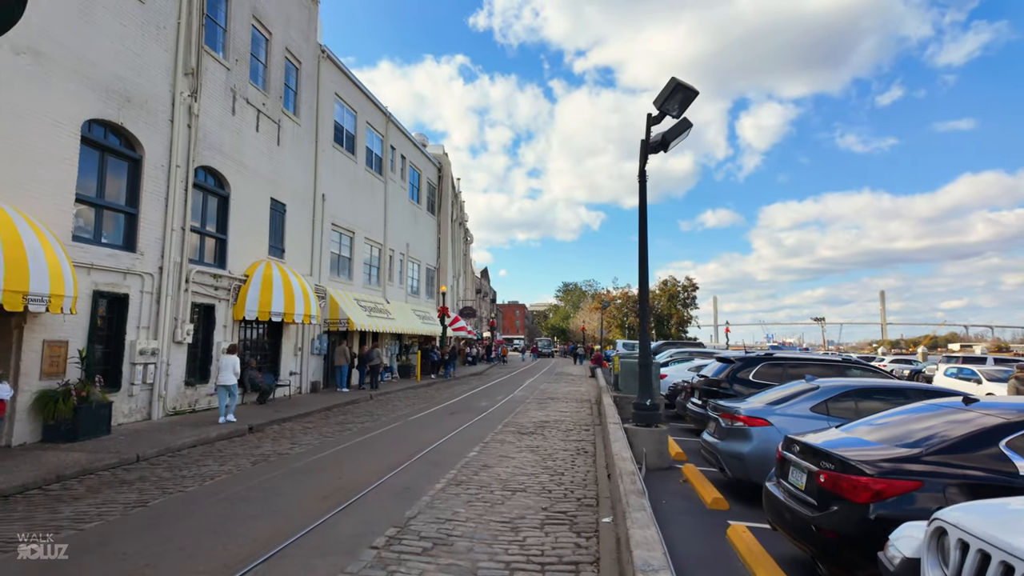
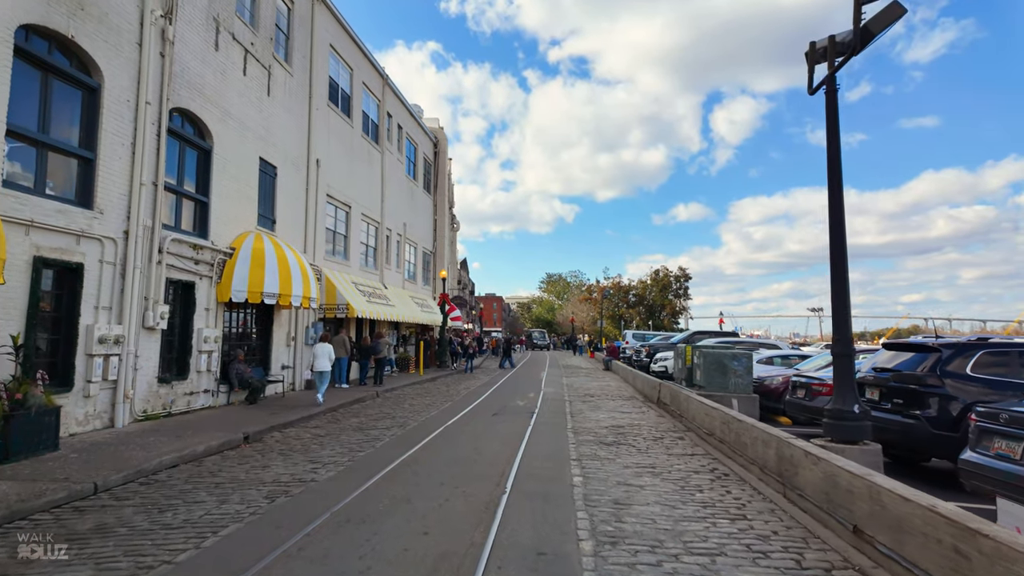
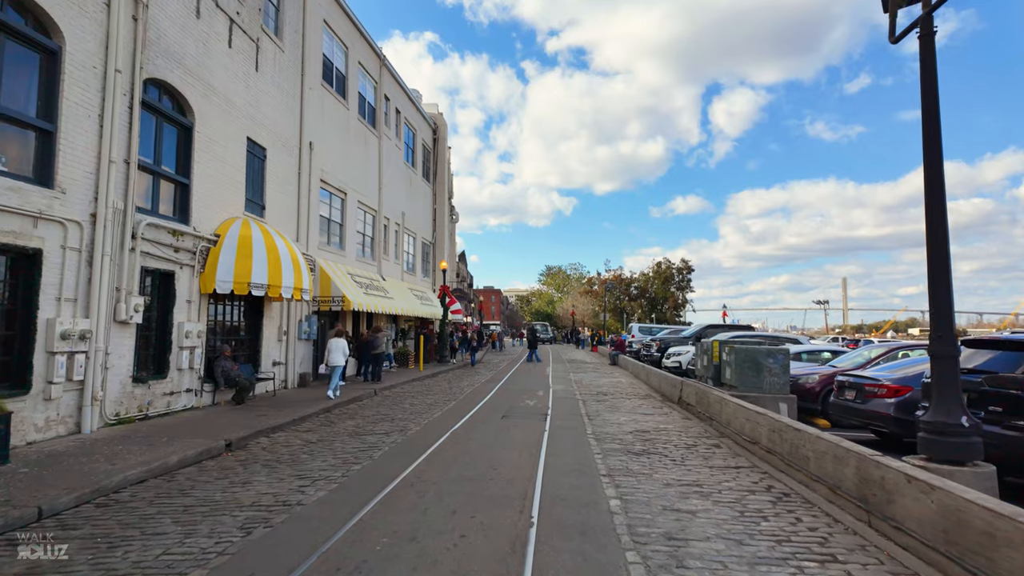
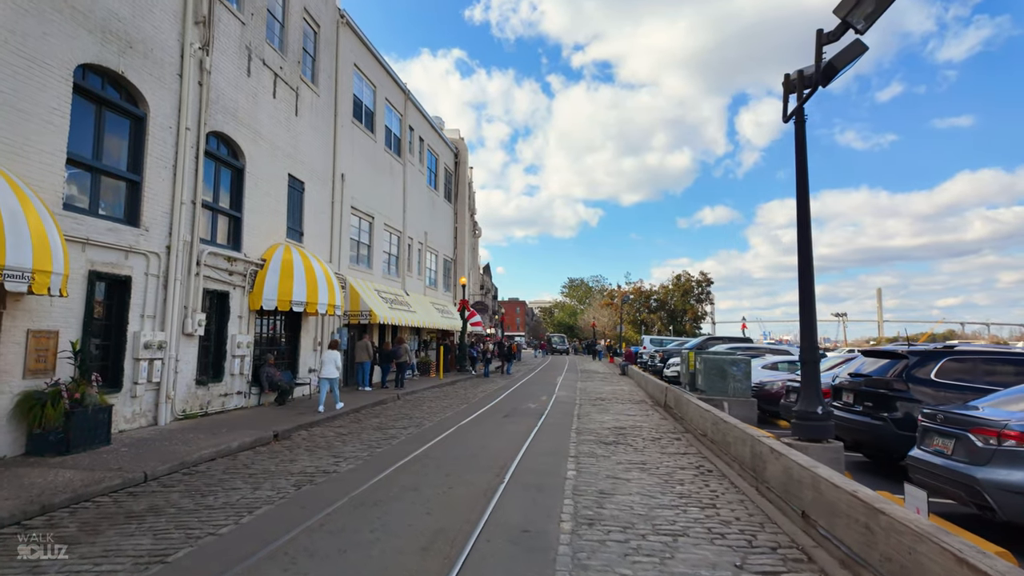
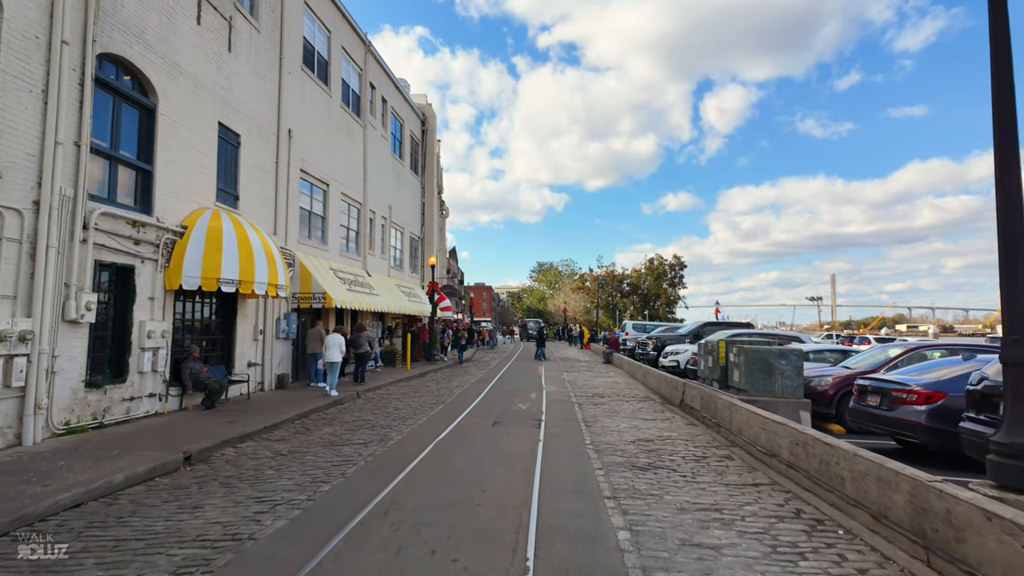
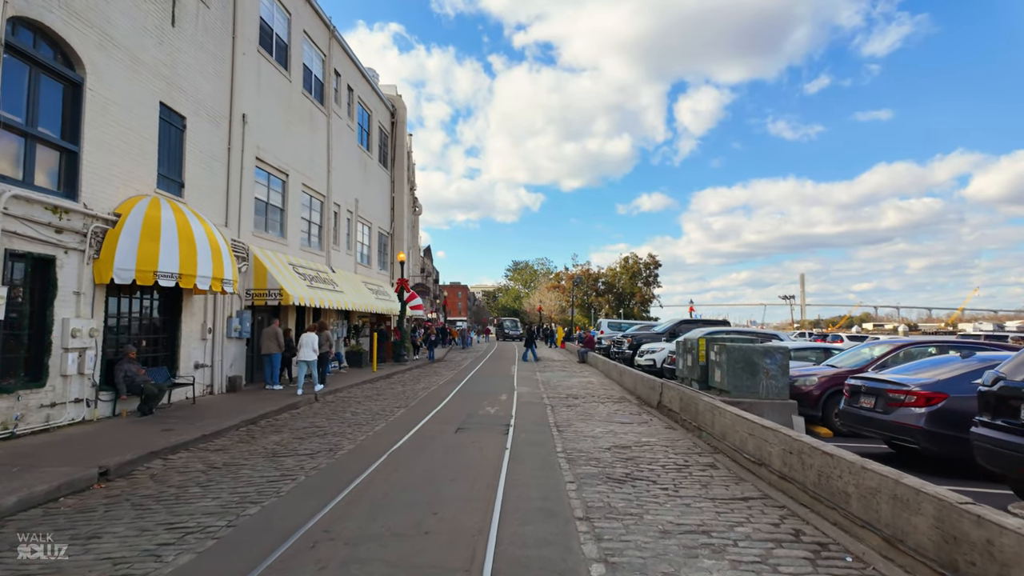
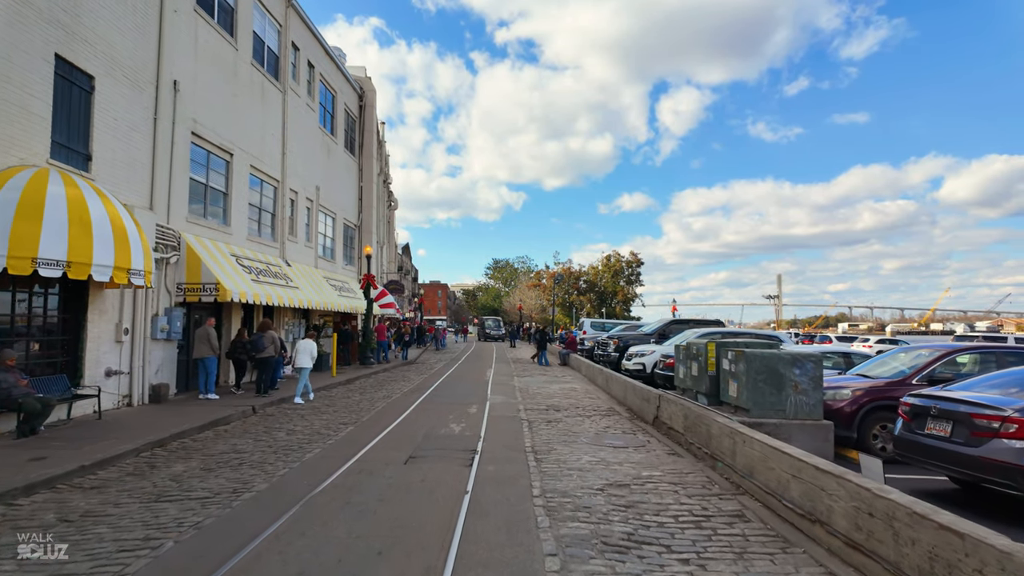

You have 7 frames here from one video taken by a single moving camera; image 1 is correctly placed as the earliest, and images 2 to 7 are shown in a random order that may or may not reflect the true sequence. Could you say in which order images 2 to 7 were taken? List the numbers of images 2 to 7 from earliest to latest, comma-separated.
4, 2, 3, 5, 6, 7
